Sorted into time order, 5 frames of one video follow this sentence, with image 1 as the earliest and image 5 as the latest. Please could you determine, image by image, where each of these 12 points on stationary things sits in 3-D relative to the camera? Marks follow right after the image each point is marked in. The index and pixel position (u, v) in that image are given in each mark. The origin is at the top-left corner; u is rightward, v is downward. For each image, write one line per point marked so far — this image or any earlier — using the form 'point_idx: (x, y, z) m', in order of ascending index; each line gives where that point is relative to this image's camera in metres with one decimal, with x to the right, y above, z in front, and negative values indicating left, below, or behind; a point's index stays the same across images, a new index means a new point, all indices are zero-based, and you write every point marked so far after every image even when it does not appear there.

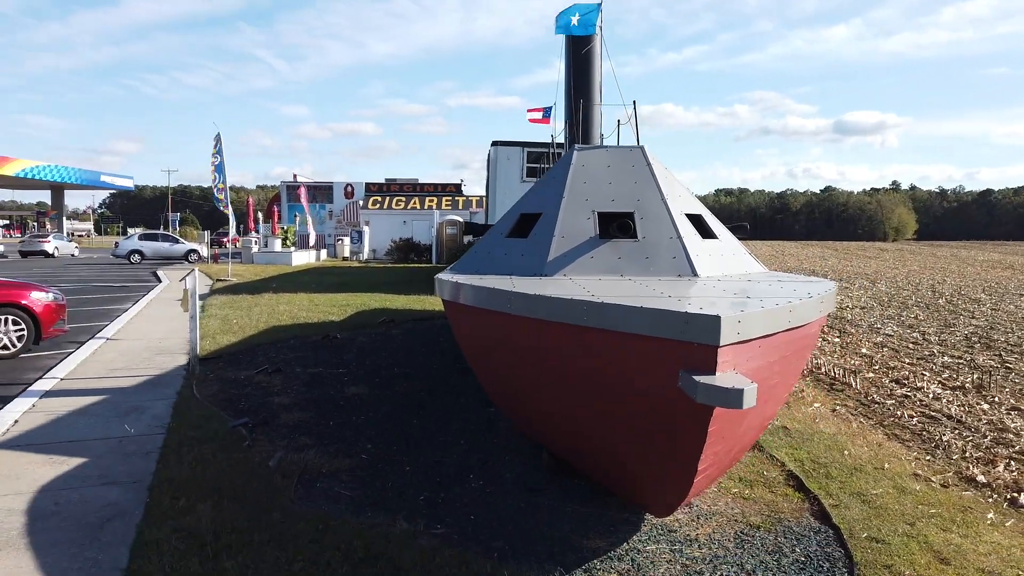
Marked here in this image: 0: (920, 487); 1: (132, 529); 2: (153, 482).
0: (+2.4, -1.2, +4.6) m
1: (-1.6, -1.0, +3.2) m
2: (-1.7, -0.9, +3.8) m
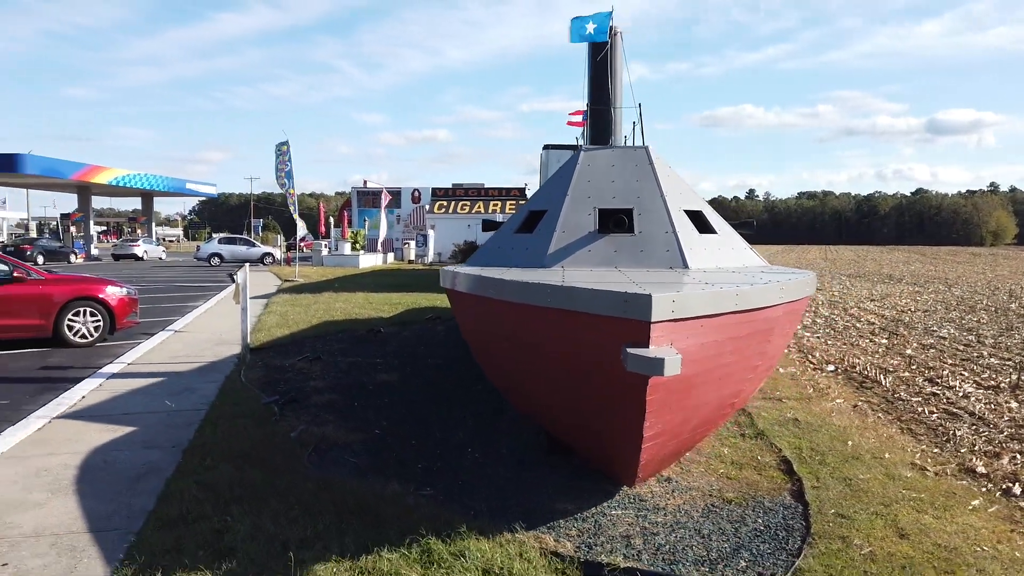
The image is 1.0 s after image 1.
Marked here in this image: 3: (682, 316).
0: (+2.4, -1.1, +4.7) m
1: (-1.6, -0.9, +3.7) m
2: (-1.8, -0.9, +4.3) m
3: (+0.6, -0.1, +2.9) m
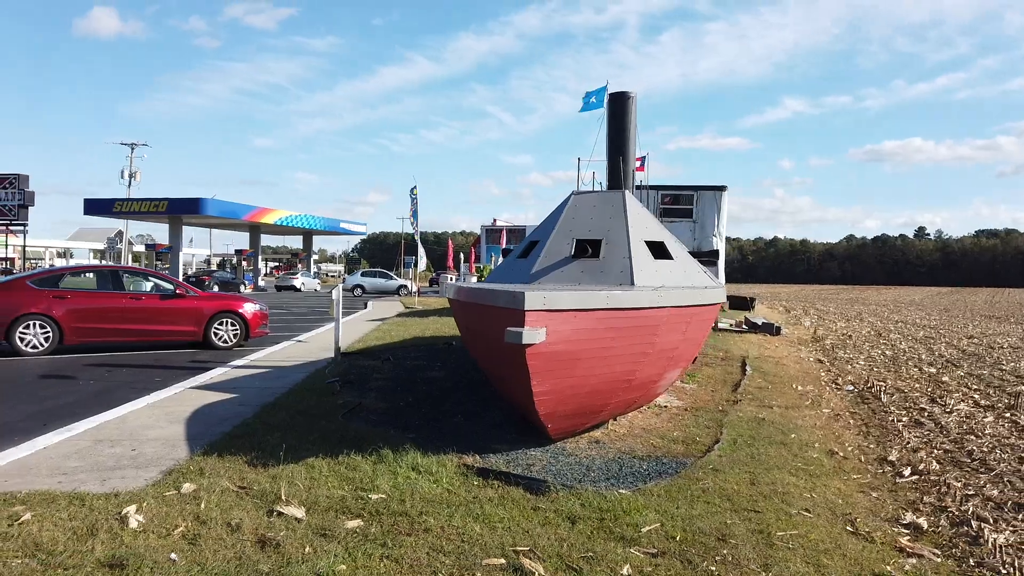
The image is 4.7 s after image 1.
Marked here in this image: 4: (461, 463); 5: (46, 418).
0: (+2.2, -1.2, +5.7) m
1: (-1.9, -0.9, +5.5) m
2: (-1.9, -0.9, +6.1) m
3: (+0.2, -0.1, +4.3) m
4: (-0.3, -1.0, +4.4) m
5: (-3.4, -1.0, +5.7) m
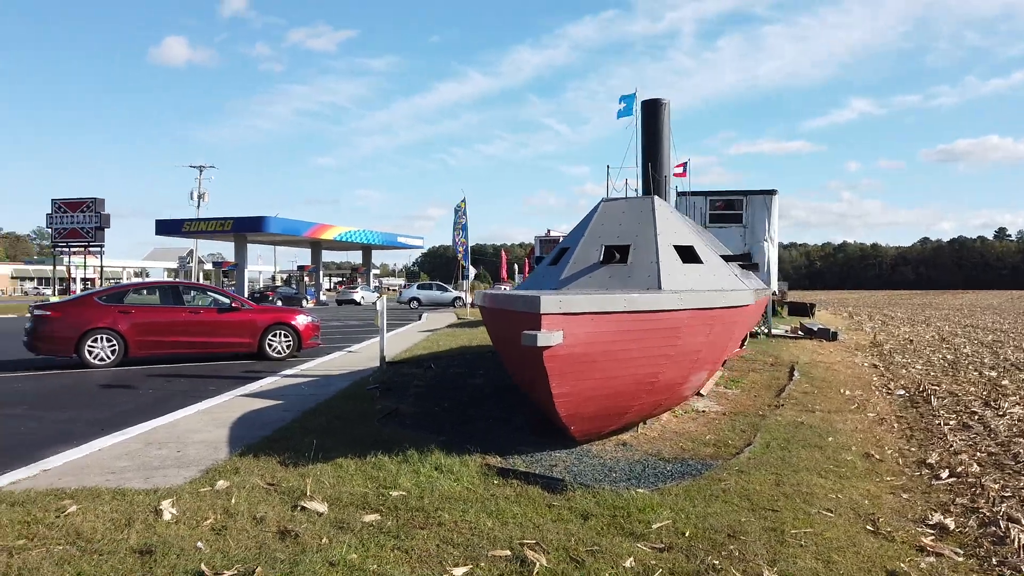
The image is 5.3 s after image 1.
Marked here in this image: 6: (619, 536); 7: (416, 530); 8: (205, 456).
0: (+2.4, -1.2, +5.6) m
1: (-1.7, -1.0, +5.7) m
2: (-1.7, -1.0, +6.3) m
3: (+0.3, -0.1, +4.4) m
4: (-0.2, -1.0, +4.6) m
5: (-3.2, -1.1, +6.1) m
6: (+0.5, -1.1, +3.6) m
7: (-0.4, -1.1, +3.5) m
8: (-1.8, -1.0, +4.7) m
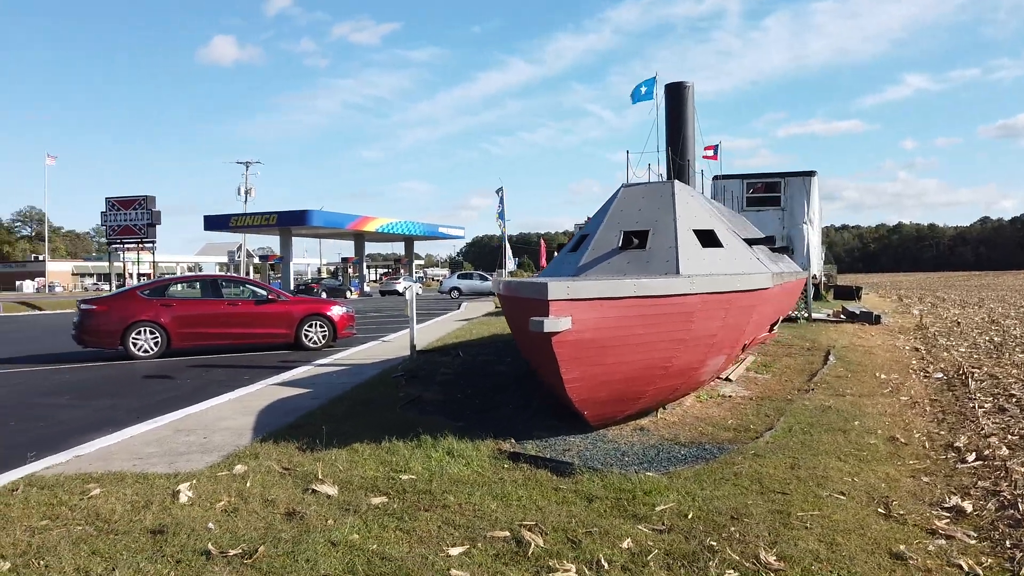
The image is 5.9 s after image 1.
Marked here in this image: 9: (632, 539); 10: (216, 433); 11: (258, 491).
0: (+2.6, -1.1, +5.5) m
1: (-1.5, -0.9, +5.9) m
2: (-1.5, -0.9, +6.5) m
3: (+0.4, 0.0, +4.4) m
4: (-0.1, -0.9, +4.6) m
5: (-3.0, -1.0, +6.4) m
6: (+0.5, -1.1, +3.6) m
7: (-0.4, -1.0, +3.5) m
8: (-1.8, -1.0, +4.9) m
9: (+0.5, -1.1, +3.3) m
10: (-2.0, -1.0, +5.2) m
11: (-1.2, -1.0, +3.8) m
